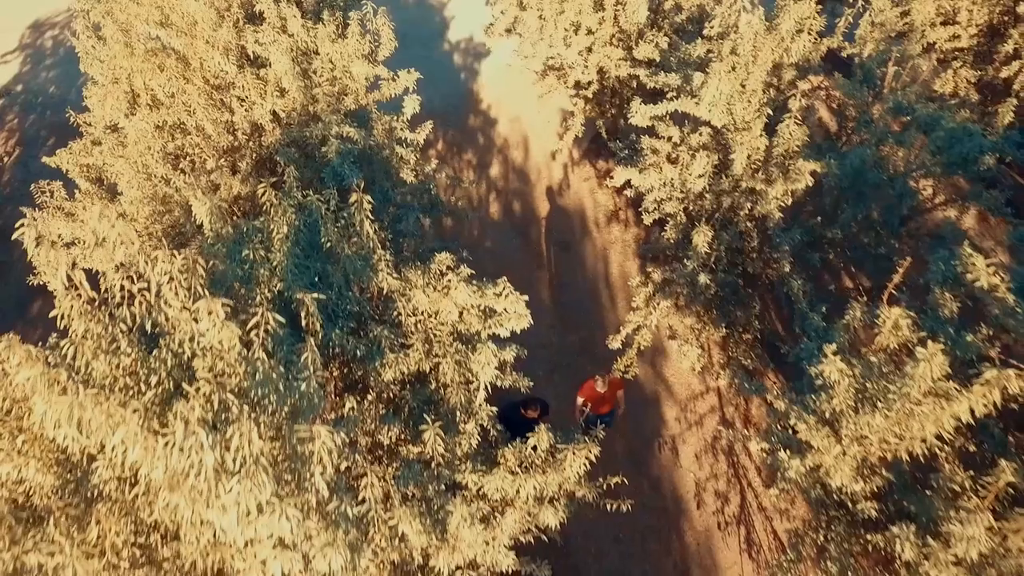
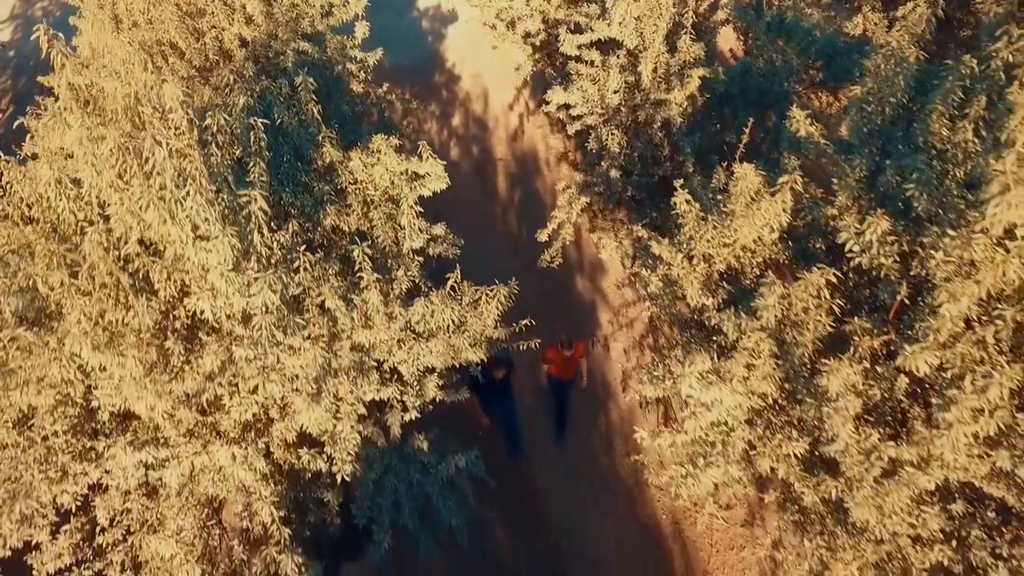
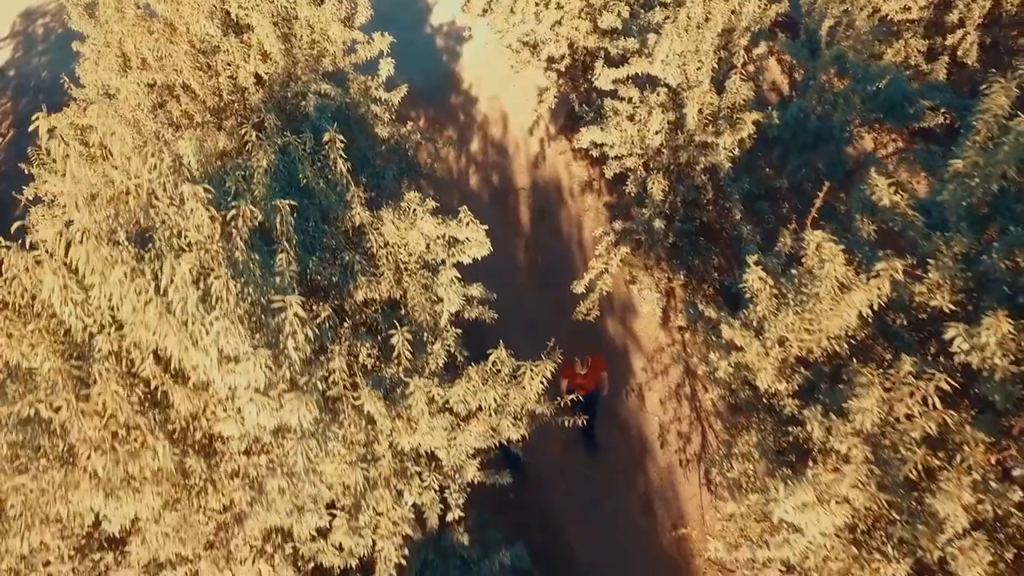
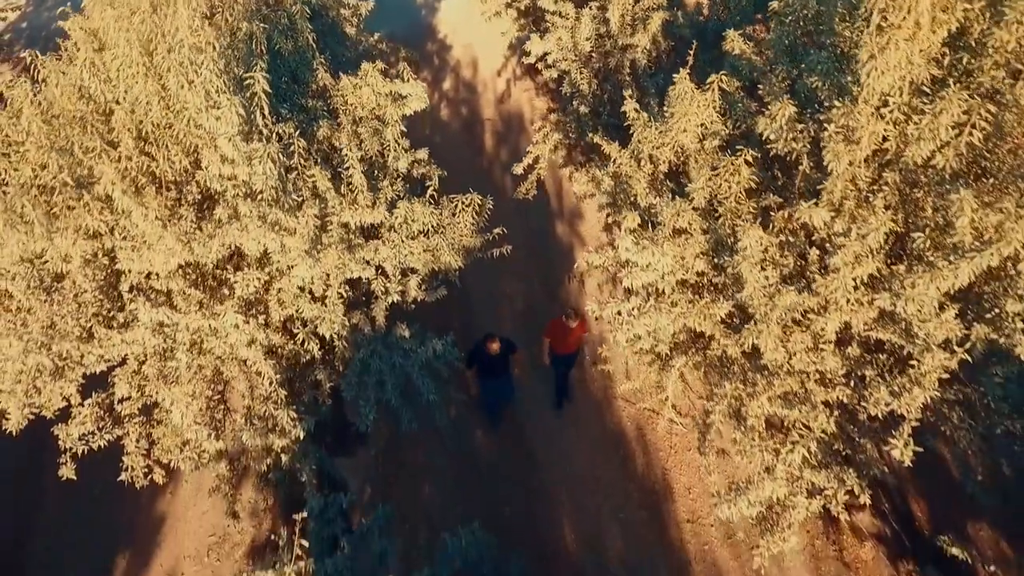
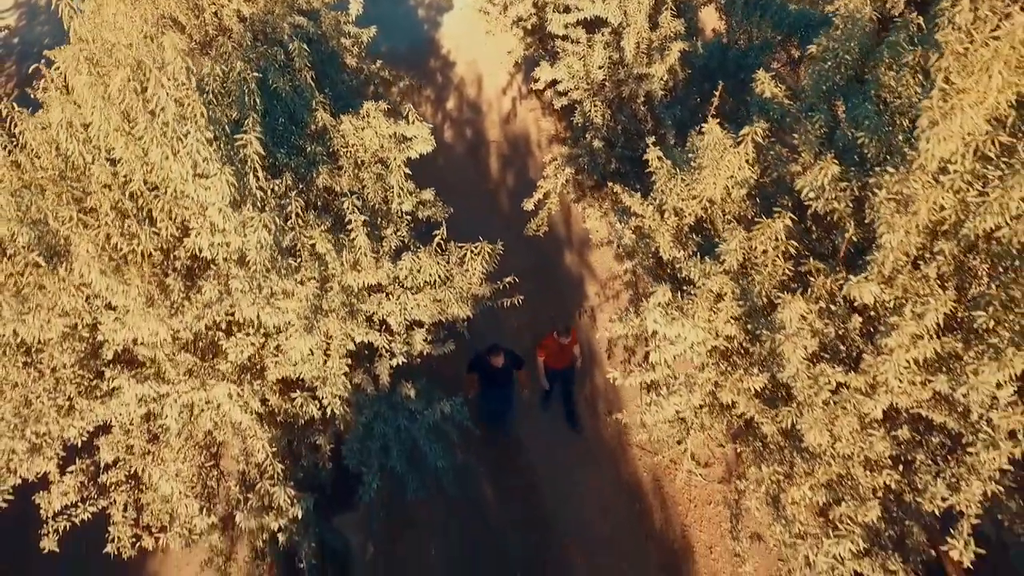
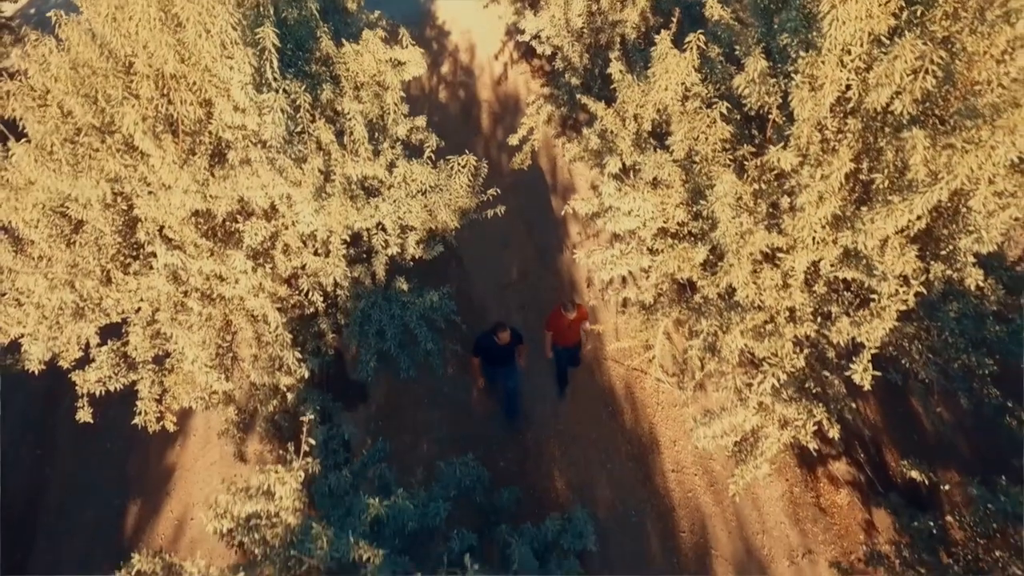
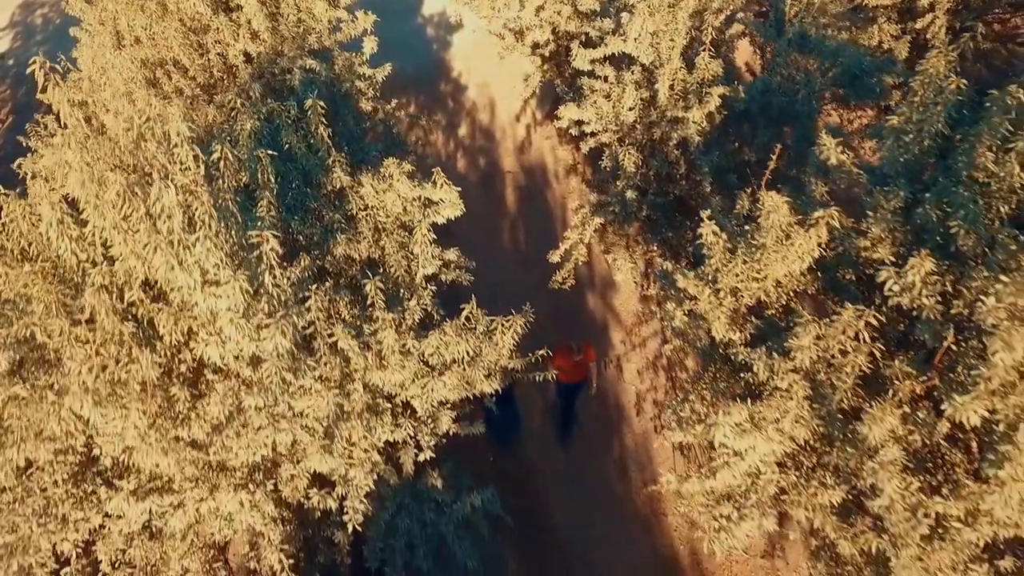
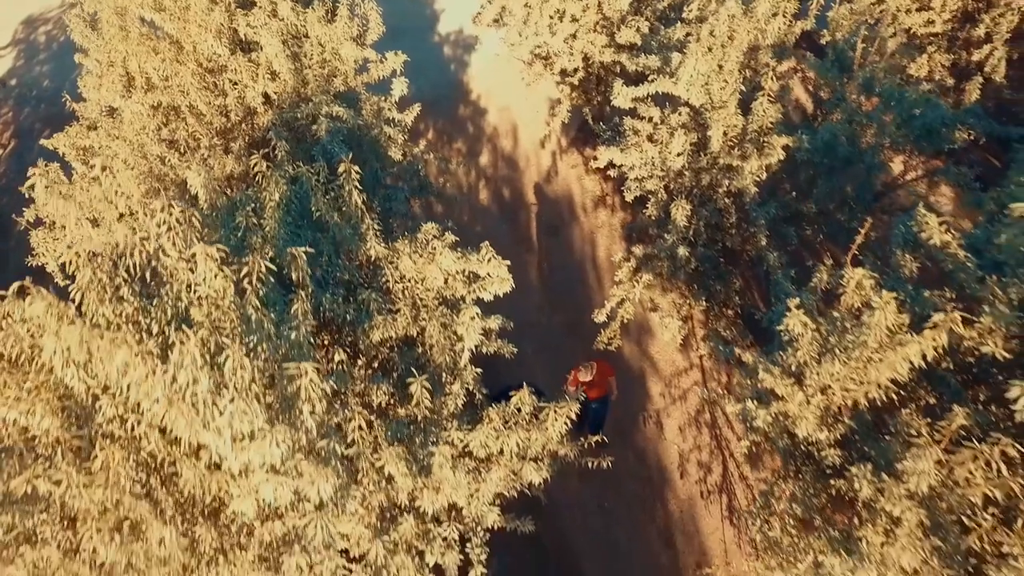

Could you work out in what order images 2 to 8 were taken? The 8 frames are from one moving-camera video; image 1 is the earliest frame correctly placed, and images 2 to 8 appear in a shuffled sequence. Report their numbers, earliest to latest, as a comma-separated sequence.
8, 3, 7, 2, 5, 4, 6
